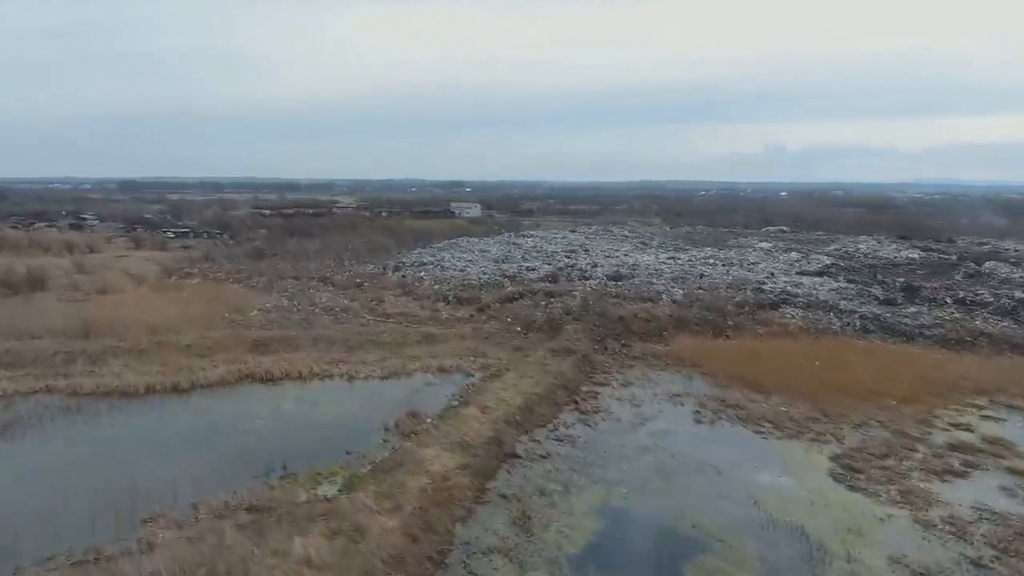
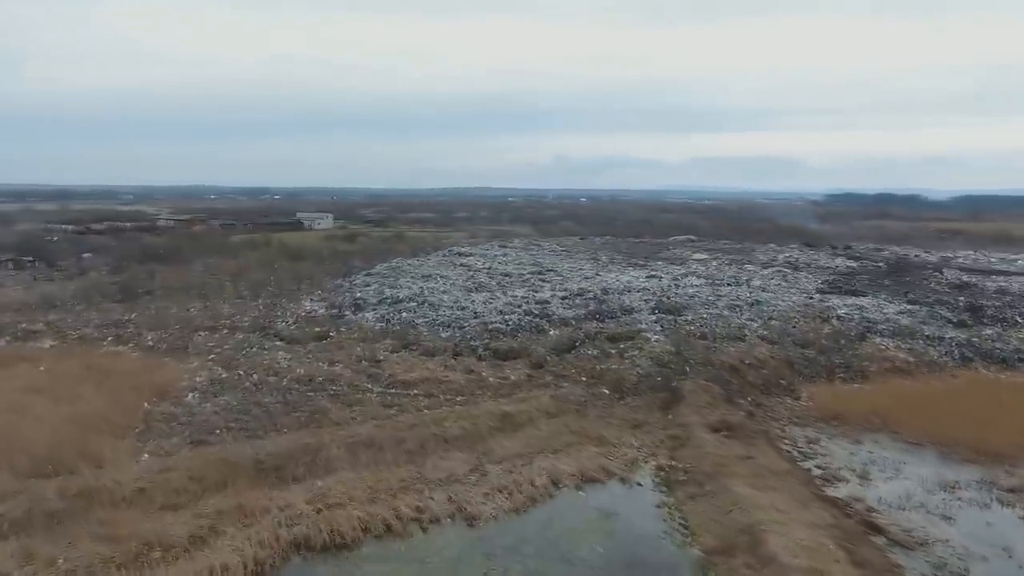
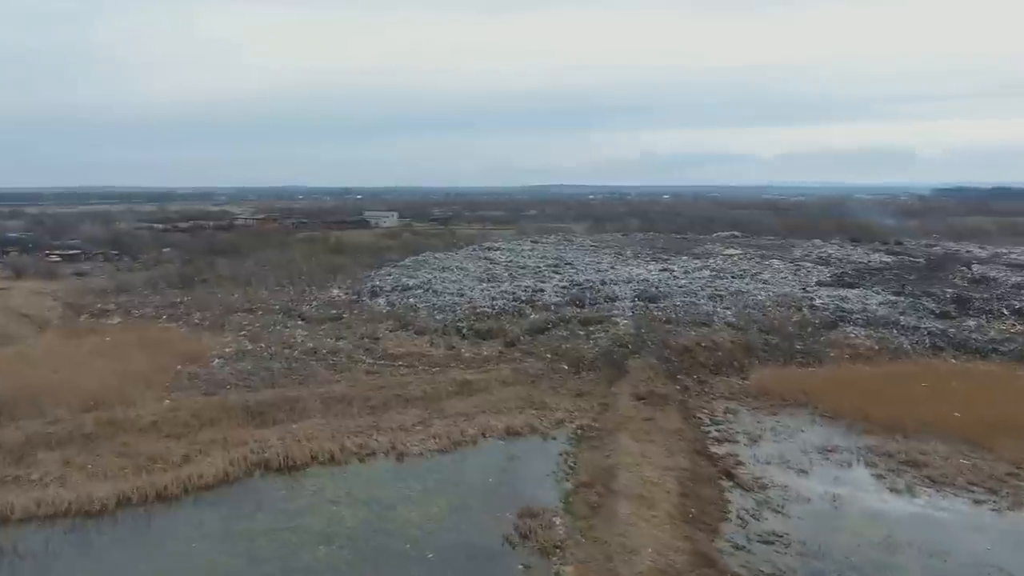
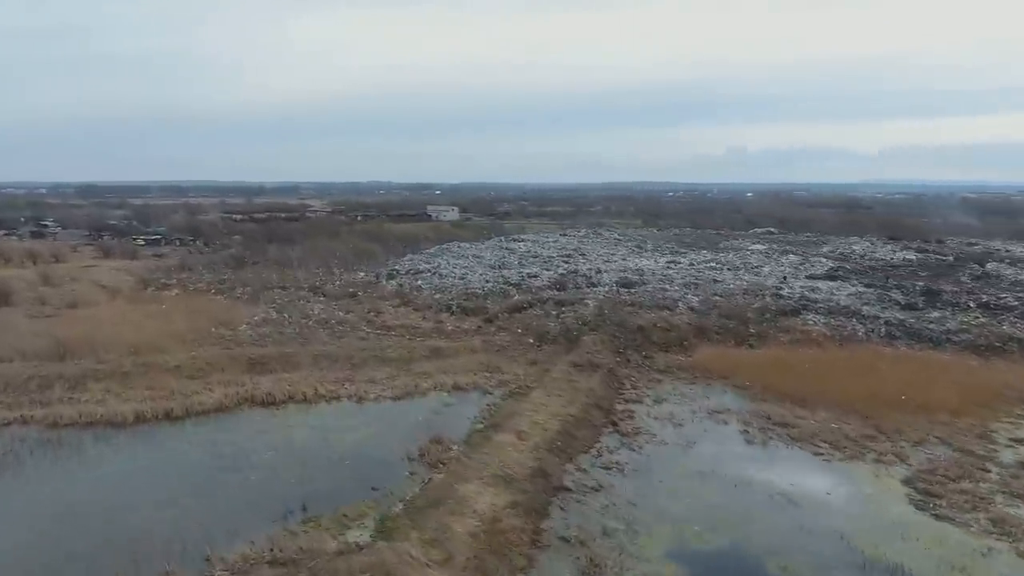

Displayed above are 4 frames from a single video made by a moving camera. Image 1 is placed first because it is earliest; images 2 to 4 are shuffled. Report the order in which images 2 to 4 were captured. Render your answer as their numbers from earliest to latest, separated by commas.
4, 3, 2
